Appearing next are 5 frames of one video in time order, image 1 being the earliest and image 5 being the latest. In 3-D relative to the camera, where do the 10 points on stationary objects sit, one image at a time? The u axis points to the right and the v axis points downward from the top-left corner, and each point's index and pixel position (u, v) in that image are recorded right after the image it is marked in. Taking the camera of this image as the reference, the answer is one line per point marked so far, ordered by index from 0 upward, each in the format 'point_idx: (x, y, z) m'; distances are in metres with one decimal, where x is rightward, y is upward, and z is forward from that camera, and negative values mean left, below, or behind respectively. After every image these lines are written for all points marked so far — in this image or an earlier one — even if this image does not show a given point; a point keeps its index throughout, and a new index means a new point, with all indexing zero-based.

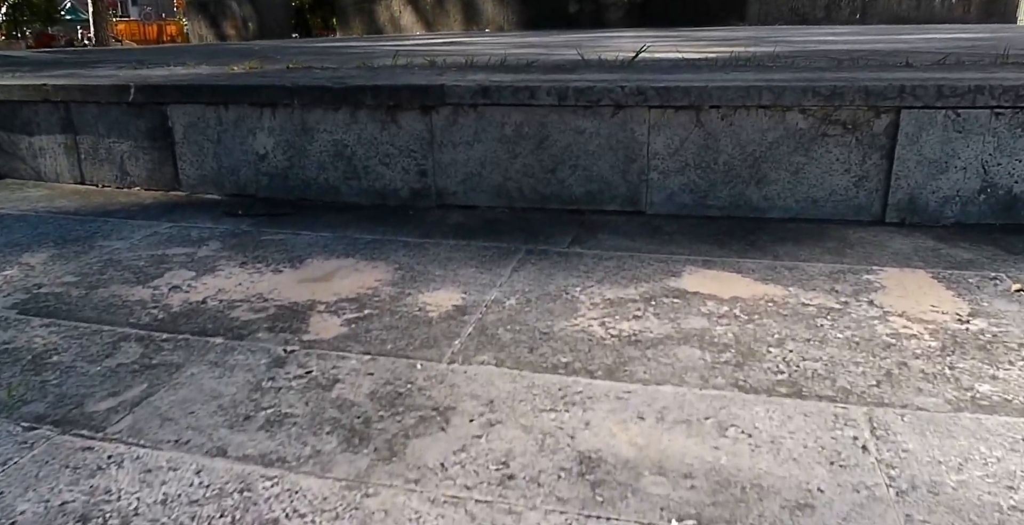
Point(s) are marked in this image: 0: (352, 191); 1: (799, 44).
0: (-0.5, +0.2, +2.3) m
1: (+1.5, +1.2, +4.0) m
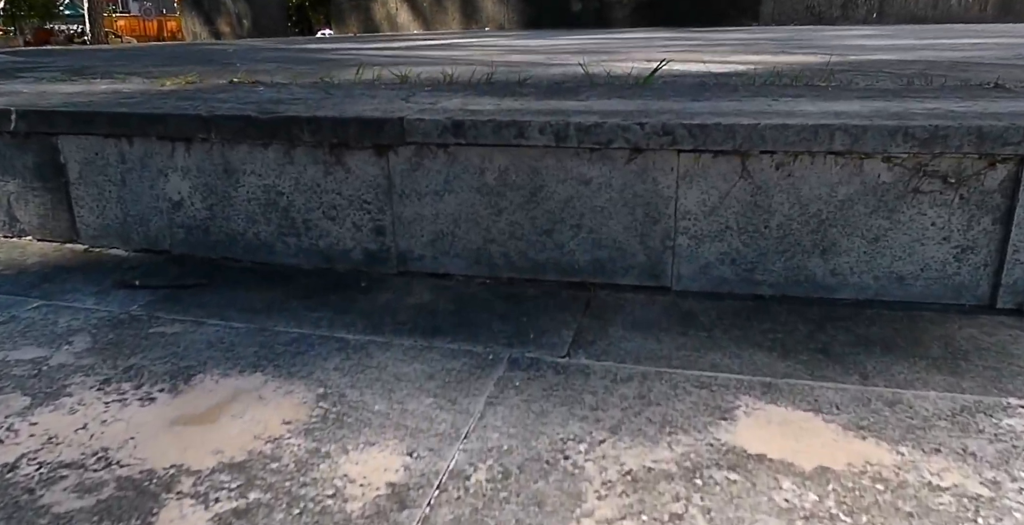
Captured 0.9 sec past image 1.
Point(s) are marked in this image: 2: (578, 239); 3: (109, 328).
0: (-0.6, 0.0, +1.8) m
1: (+1.5, +1.0, +3.4) m
2: (+0.1, +0.1, +1.6) m
3: (-0.8, -0.1, +1.4) m
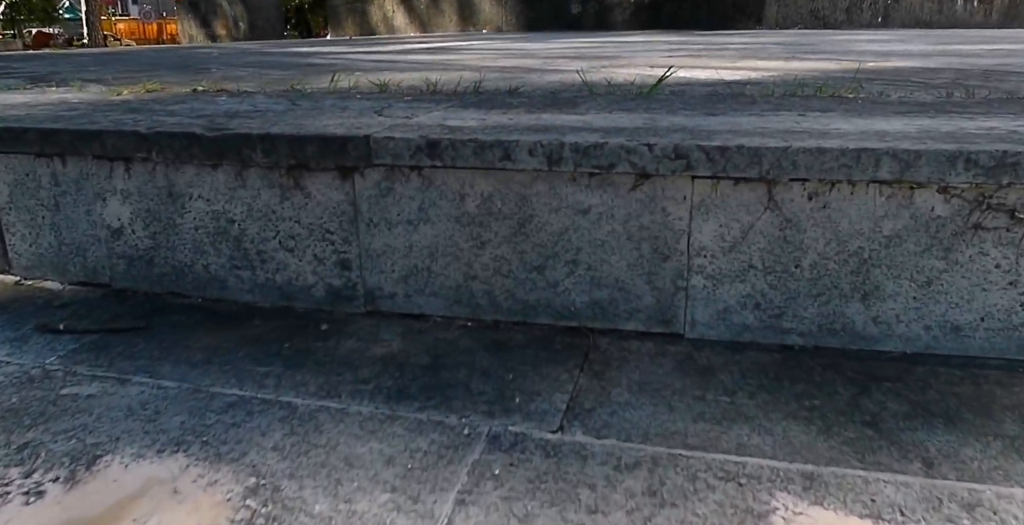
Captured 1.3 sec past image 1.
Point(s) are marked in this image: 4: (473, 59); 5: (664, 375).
0: (-0.6, 0.0, +1.6) m
1: (+1.5, +0.9, +3.2) m
2: (+0.1, 0.0, +1.3) m
3: (-0.8, -0.2, +1.2) m
4: (-0.2, +1.0, +3.6) m
5: (+0.3, -0.2, +1.2) m
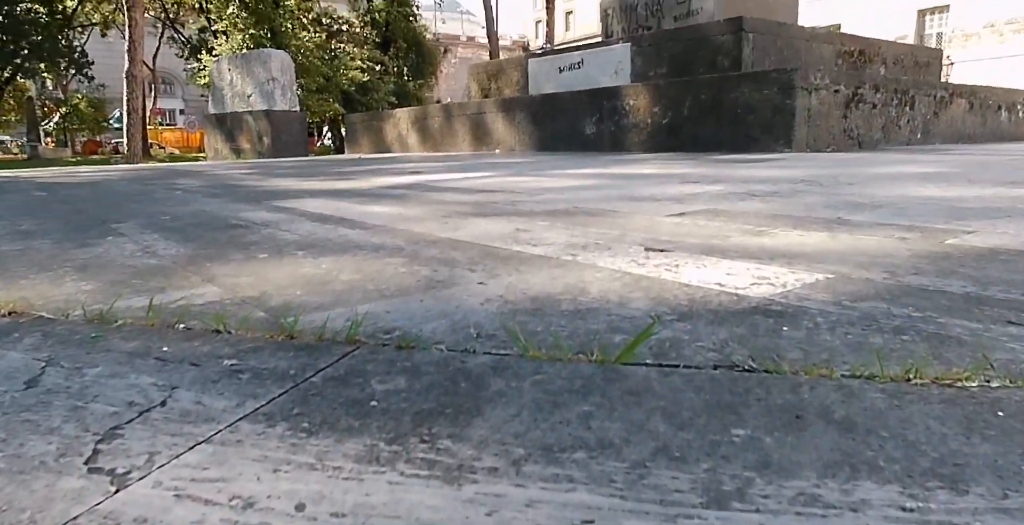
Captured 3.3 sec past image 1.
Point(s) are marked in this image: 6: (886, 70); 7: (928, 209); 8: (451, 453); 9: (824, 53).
0: (-0.8, -0.6, +0.8) m
1: (+1.4, +0.1, +2.4) m
2: (-0.1, -0.5, +0.5) m
3: (-1.0, -0.7, +0.4) m
4: (-0.3, +0.2, +2.9) m
5: (0.0, -0.7, +0.4) m
6: (+6.2, +3.2, +12.2) m
7: (+1.7, +0.2, +2.9) m
8: (-0.1, -0.2, +0.9) m
9: (+4.7, +3.1, +11.0) m
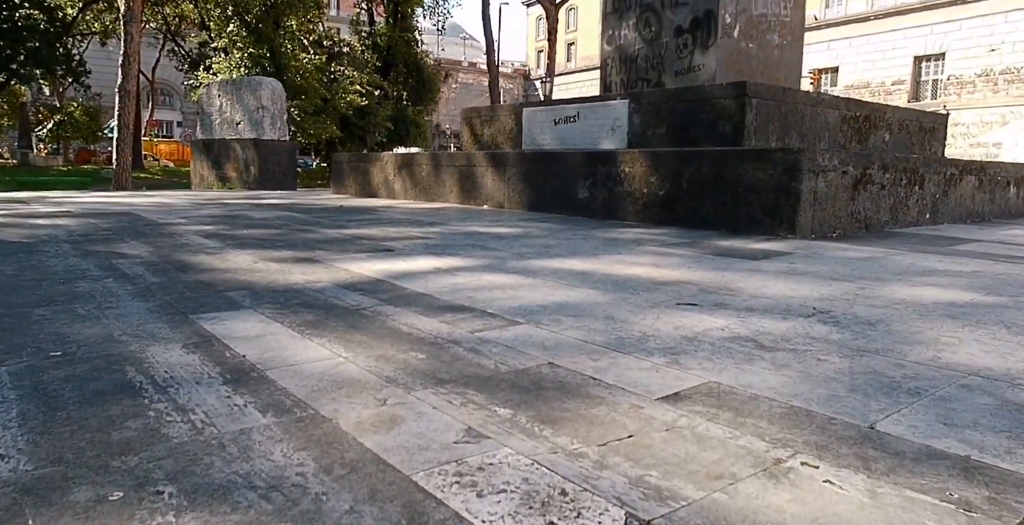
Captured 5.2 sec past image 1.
0: (-0.9, -1.1, +0.2) m
1: (+1.2, -0.5, +1.9) m
2: (-0.3, -1.1, 0.0) m
3: (-1.2, -1.2, -0.2) m
4: (-0.4, -0.4, +2.4) m
5: (-0.1, -1.2, -0.2) m
6: (+6.1, +2.0, +11.8) m
7: (+1.5, -0.5, +2.3) m
8: (-0.2, -0.8, +0.3) m
9: (+4.6, +2.1, +10.6) m
